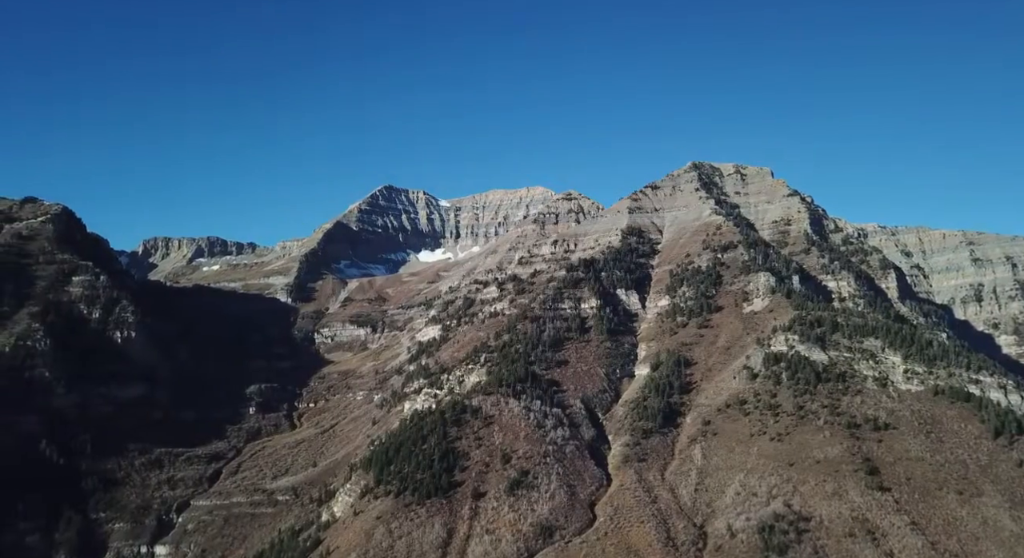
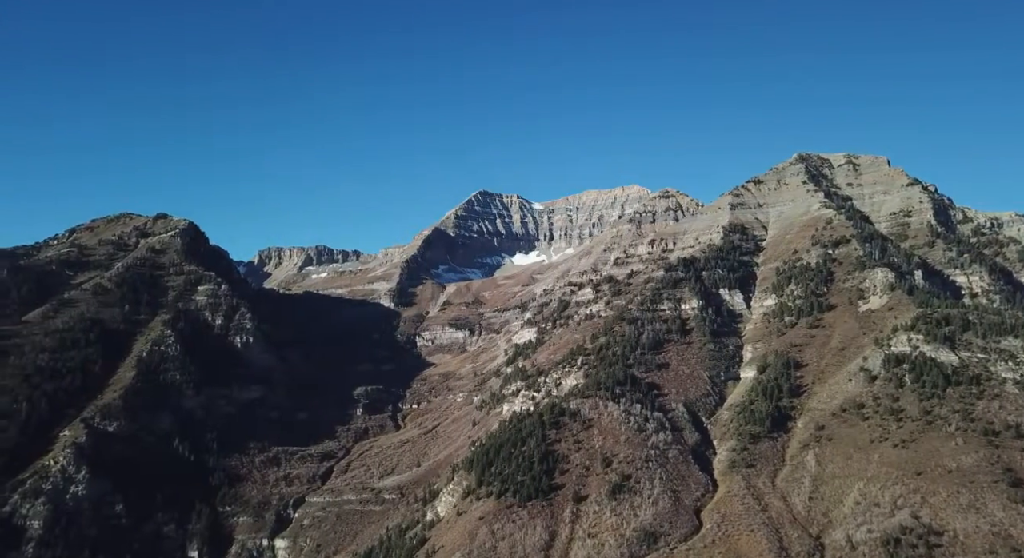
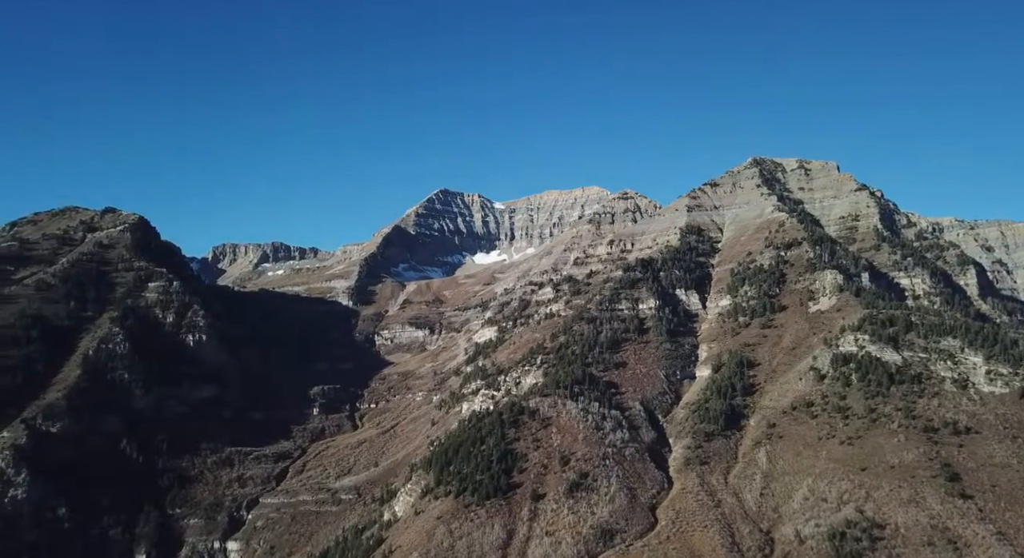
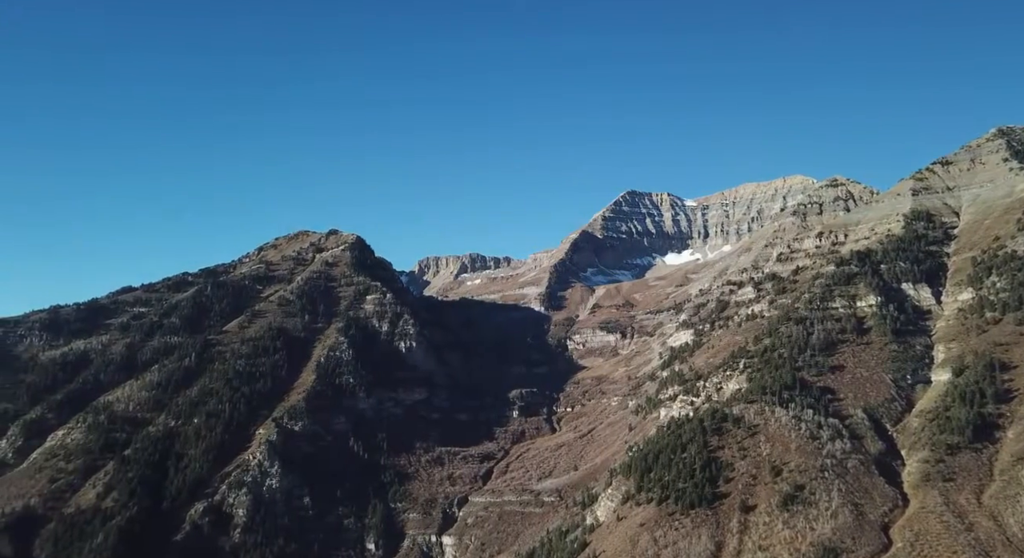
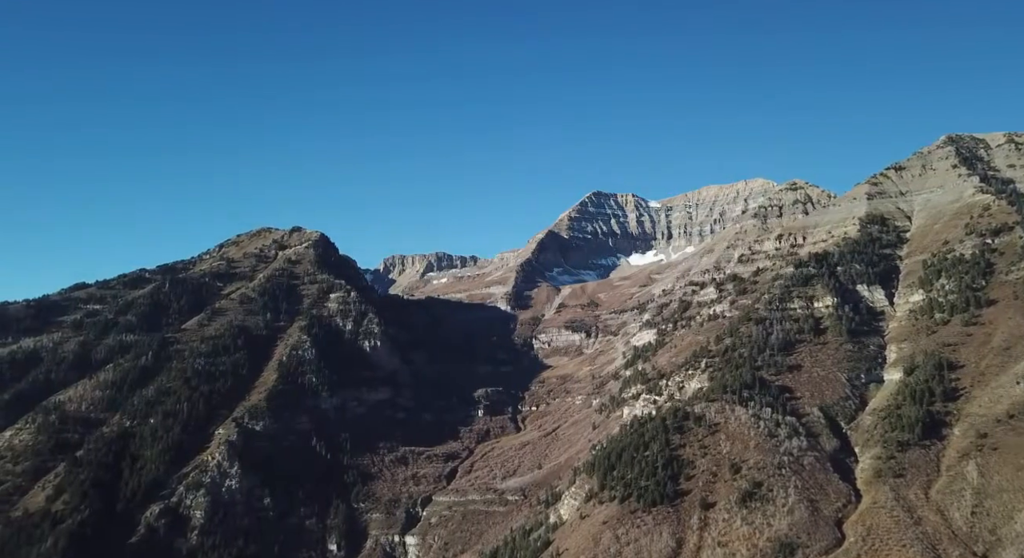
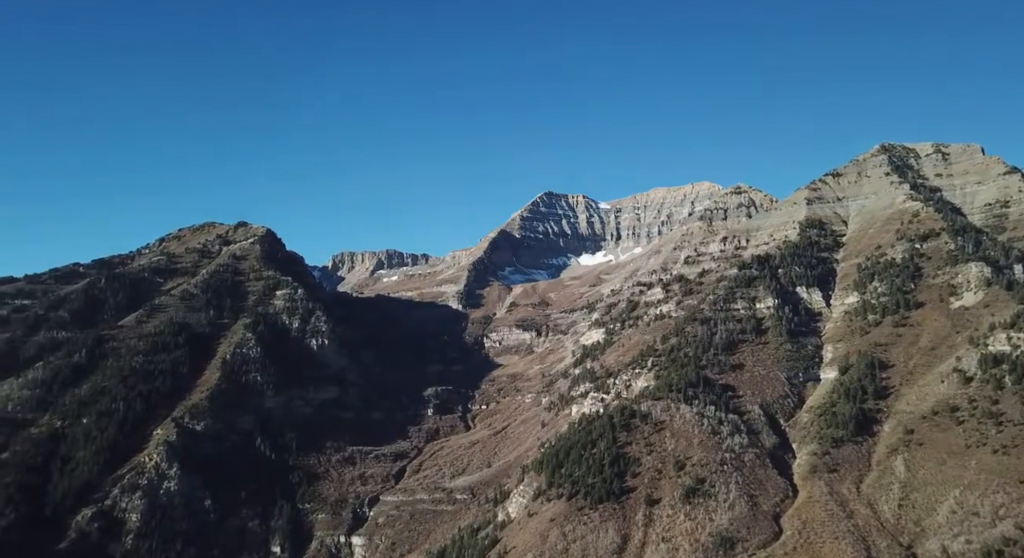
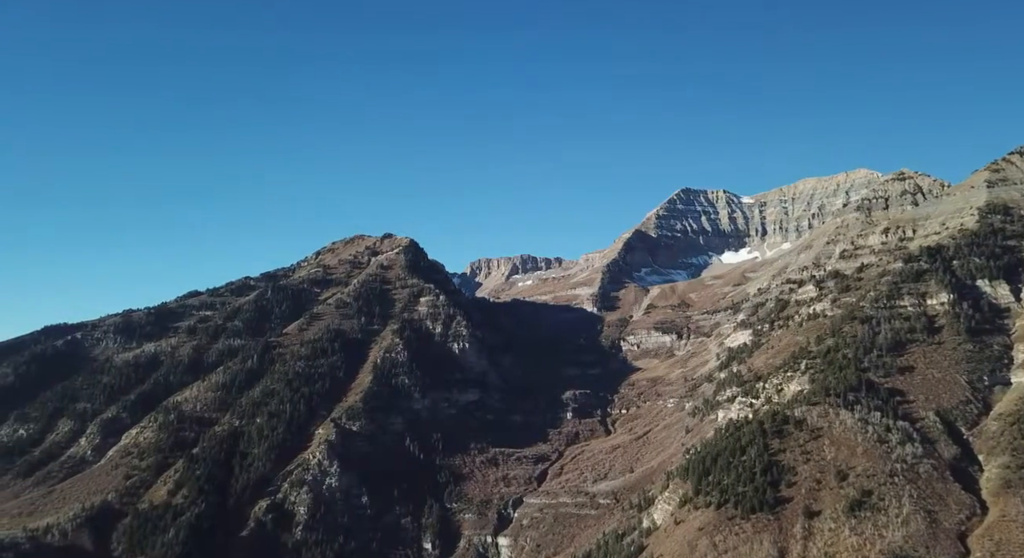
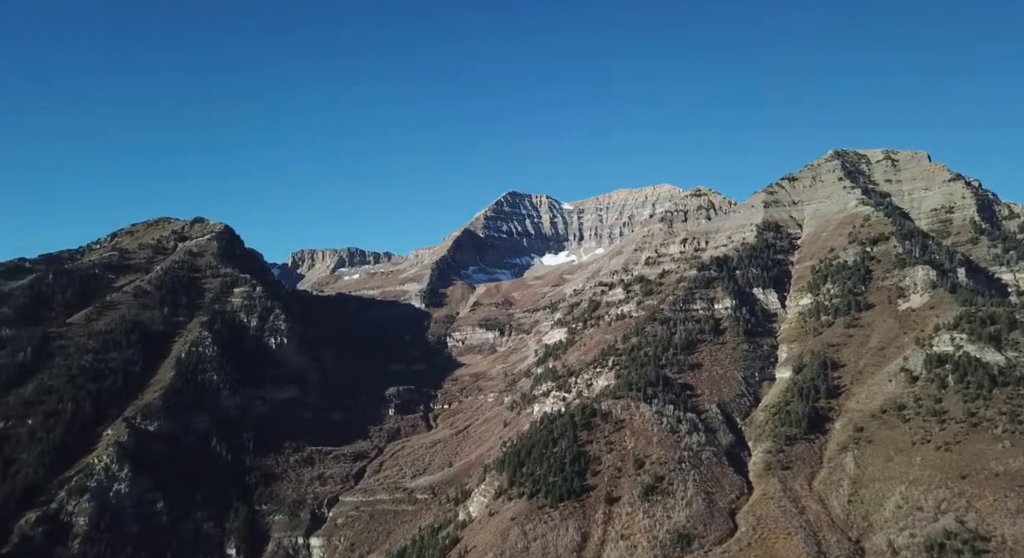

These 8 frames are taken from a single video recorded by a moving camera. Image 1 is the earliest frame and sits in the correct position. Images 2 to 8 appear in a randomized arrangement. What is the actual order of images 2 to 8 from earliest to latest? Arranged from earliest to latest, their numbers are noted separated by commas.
3, 2, 8, 6, 5, 4, 7
